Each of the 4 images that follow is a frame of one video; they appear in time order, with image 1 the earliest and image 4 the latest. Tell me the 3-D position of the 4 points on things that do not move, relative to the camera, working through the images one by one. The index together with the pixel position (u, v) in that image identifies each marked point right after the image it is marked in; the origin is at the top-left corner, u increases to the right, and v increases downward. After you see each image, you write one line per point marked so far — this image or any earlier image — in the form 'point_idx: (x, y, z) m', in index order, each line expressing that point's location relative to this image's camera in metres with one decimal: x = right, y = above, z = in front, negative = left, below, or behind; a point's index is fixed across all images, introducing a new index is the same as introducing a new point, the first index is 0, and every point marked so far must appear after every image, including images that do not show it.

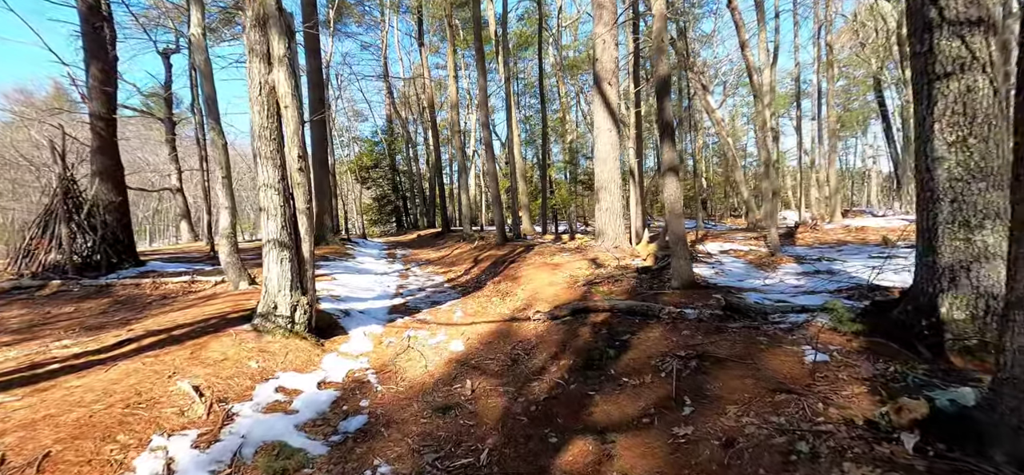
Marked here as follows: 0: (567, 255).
0: (+1.2, -0.4, +10.6) m
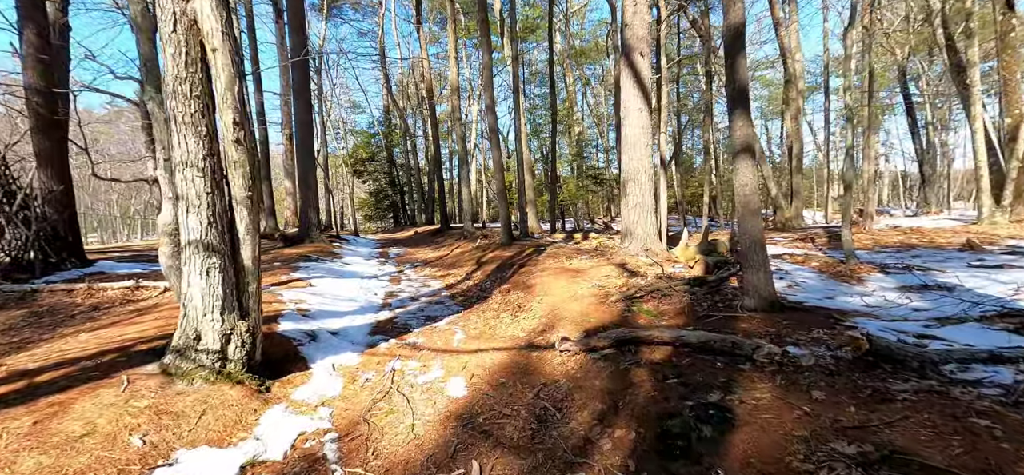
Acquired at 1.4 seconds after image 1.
0: (+1.3, -0.4, +9.0) m
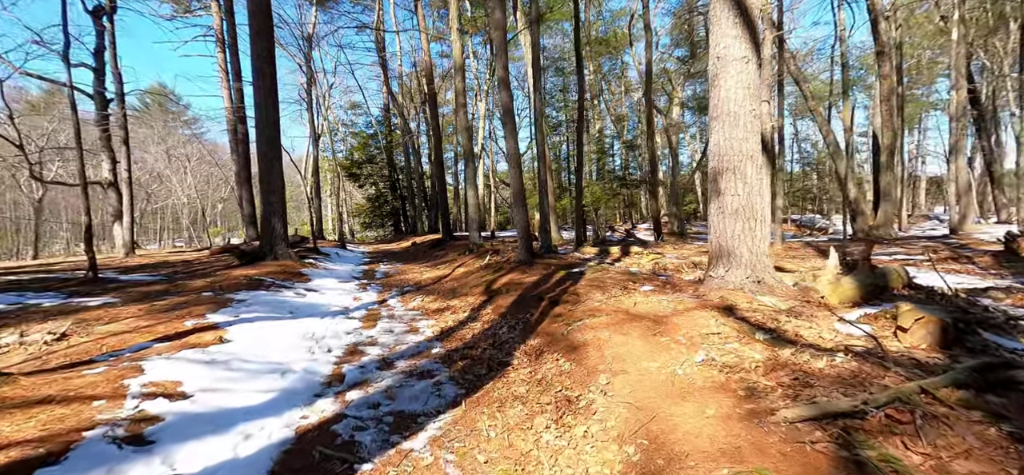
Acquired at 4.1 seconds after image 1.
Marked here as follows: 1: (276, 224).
0: (+1.7, -0.6, +5.9) m
1: (-5.3, +0.3, +11.1) m
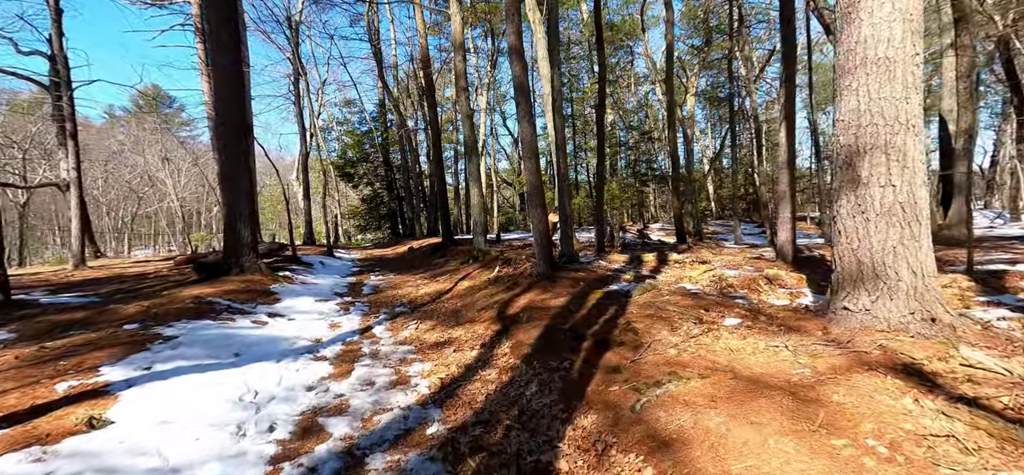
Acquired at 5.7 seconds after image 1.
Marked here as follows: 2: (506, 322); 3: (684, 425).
0: (+1.9, -0.7, +4.1) m
1: (-5.0, +0.2, +9.2) m
2: (-0.1, -1.0, +5.8) m
3: (+0.9, -1.0, +2.7) m
